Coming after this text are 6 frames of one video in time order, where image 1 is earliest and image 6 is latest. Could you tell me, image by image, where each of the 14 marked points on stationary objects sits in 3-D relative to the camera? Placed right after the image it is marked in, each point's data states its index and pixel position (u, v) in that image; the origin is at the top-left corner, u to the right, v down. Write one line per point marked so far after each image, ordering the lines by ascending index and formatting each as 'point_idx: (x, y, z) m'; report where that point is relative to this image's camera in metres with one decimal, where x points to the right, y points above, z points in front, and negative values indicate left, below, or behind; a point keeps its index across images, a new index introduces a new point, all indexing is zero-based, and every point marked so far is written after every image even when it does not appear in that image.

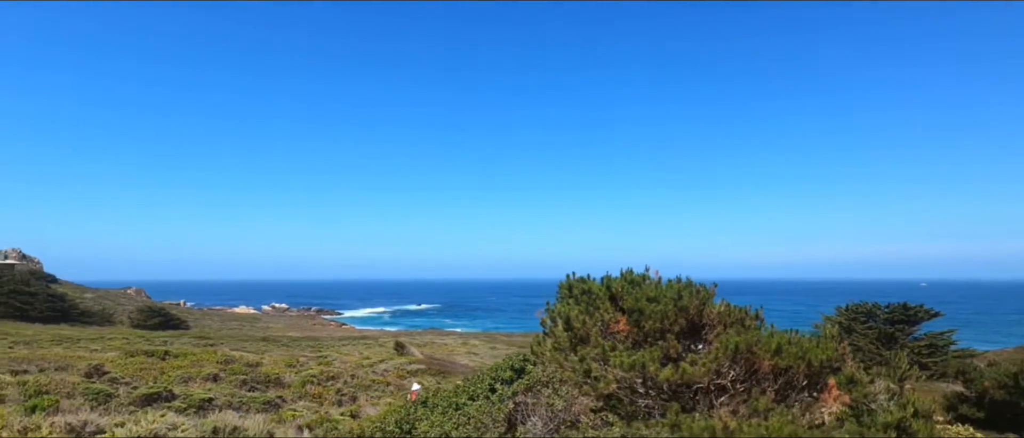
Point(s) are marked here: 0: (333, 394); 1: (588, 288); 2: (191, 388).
0: (-5.8, -5.9, +18.0) m
1: (+1.5, -1.2, +9.8) m
2: (-8.9, -4.8, +15.2) m
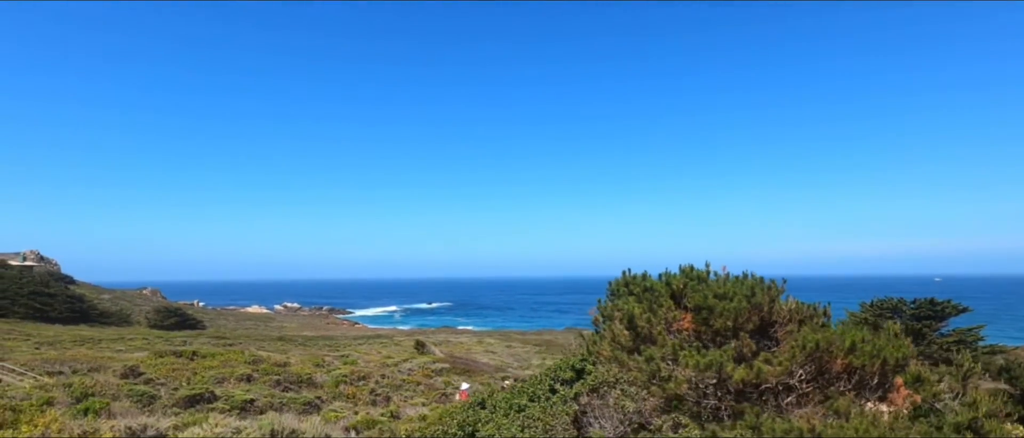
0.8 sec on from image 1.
0: (-4.6, -5.8, +17.8) m
1: (+2.5, -1.2, +9.5) m
2: (-7.8, -4.7, +15.1) m
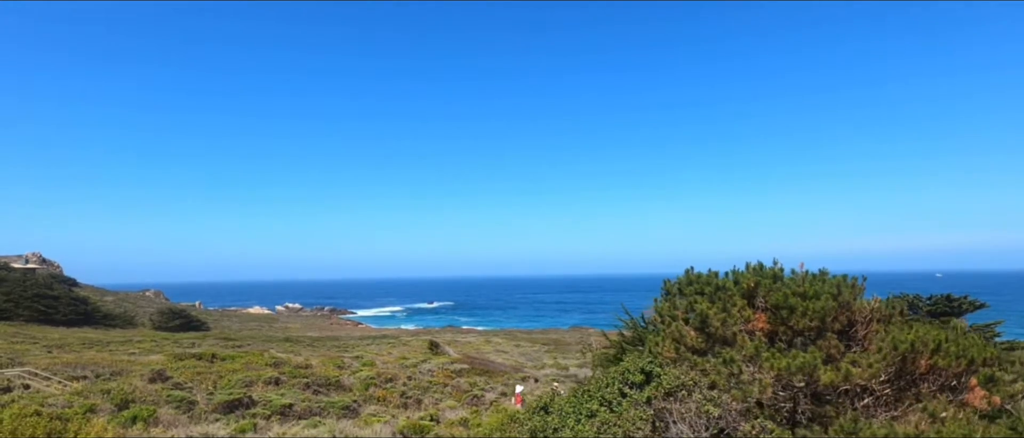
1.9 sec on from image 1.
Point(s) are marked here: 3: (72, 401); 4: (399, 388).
0: (-3.6, -5.8, +17.4) m
1: (+3.5, -1.1, +9.2) m
2: (-6.7, -4.7, +14.7) m
3: (-8.3, -3.4, +10.2) m
4: (-3.9, -5.9, +18.9) m
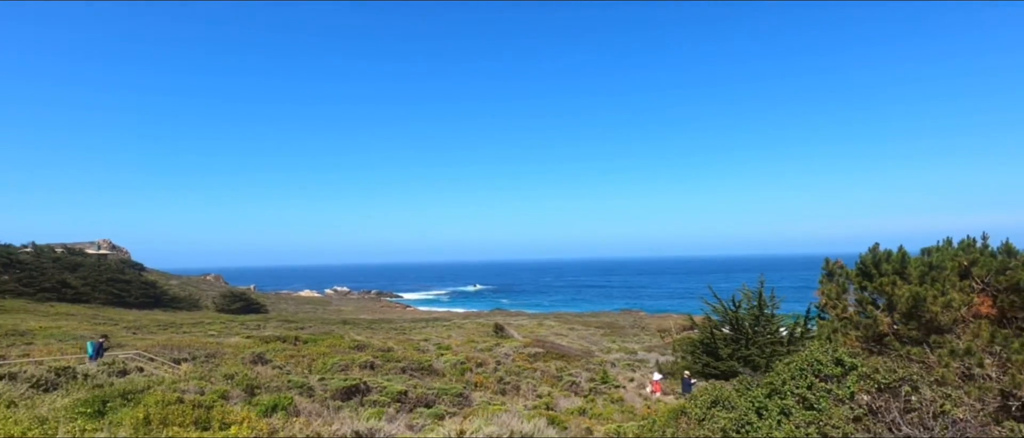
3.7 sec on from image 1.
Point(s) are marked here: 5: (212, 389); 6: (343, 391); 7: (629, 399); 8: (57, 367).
0: (-0.4, -5.1, +16.8) m
1: (+6.0, -0.6, +7.9) m
2: (-3.8, -4.2, +14.3) m
3: (-5.7, -3.1, +9.9) m
4: (-0.7, -5.2, +18.3) m
5: (-5.4, -3.0, +9.7) m
6: (-3.6, -3.7, +11.5) m
7: (+3.1, -4.7, +14.2) m
8: (-10.5, -3.4, +12.5) m
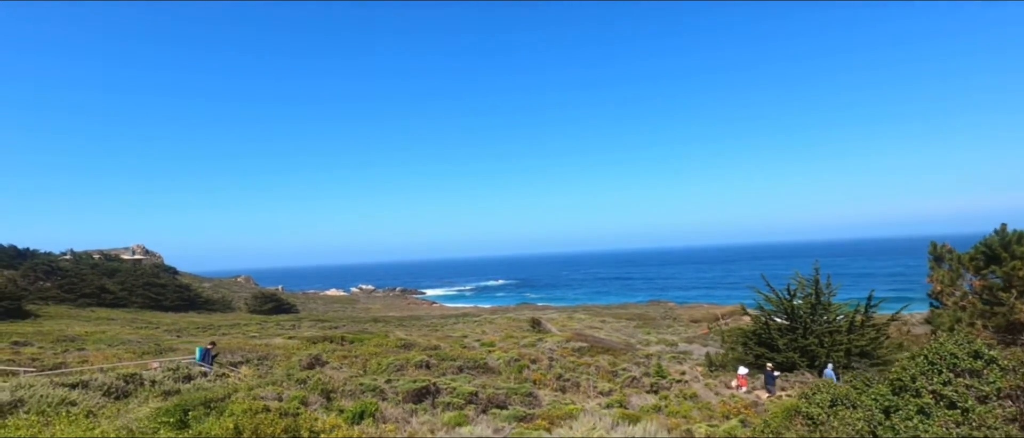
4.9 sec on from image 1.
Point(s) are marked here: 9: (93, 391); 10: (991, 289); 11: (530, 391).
0: (+1.4, -4.9, +16.4) m
1: (+7.3, -0.3, +7.2) m
2: (-2.1, -4.1, +14.0) m
3: (-4.2, -3.1, +9.6) m
4: (+1.2, -5.0, +17.8) m
5: (-3.9, -3.1, +9.4) m
6: (-2.0, -3.6, +11.2) m
7: (+4.7, -4.4, +13.6) m
8: (-8.9, -3.6, +12.4) m
9: (-8.4, -3.4, +10.9) m
10: (+6.8, -1.0, +7.7) m
11: (+0.3, -4.2, +13.3) m
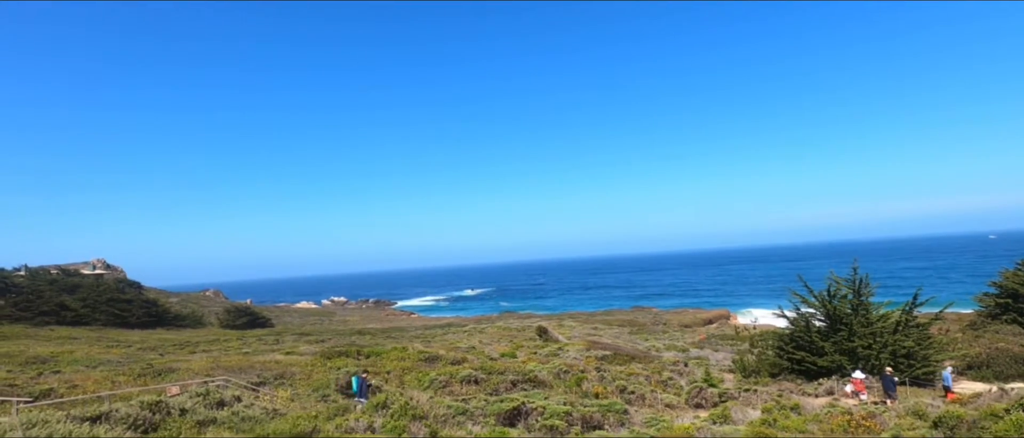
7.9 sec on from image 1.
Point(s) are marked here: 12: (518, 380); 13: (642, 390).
0: (+3.0, -4.8, +14.9) m
1: (+9.4, 0.0, +6.2) m
2: (-0.3, -4.0, +12.3) m
3: (-2.2, -2.9, +7.9) m
4: (+2.7, -4.9, +16.4) m
5: (-1.9, -2.9, +7.7) m
6: (-0.1, -3.5, +9.6) m
7: (+6.5, -4.3, +12.4) m
8: (-7.1, -3.5, +10.4) m
9: (-6.5, -3.4, +8.9) m
10: (+8.8, -0.7, +6.7) m
11: (+2.1, -4.1, +11.8) m
12: (+0.1, -4.6, +15.4) m
13: (+3.7, -5.0, +15.7) m
